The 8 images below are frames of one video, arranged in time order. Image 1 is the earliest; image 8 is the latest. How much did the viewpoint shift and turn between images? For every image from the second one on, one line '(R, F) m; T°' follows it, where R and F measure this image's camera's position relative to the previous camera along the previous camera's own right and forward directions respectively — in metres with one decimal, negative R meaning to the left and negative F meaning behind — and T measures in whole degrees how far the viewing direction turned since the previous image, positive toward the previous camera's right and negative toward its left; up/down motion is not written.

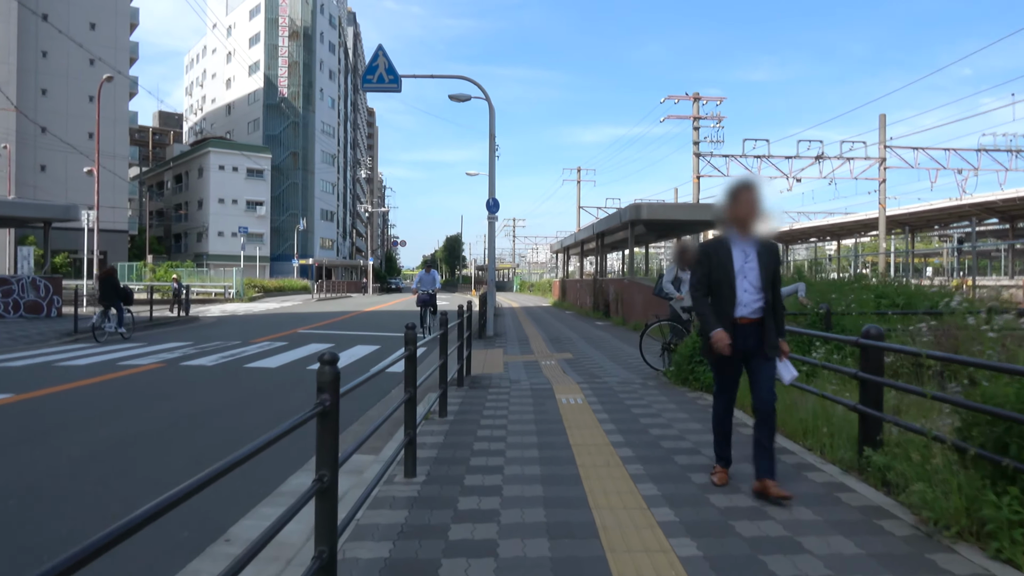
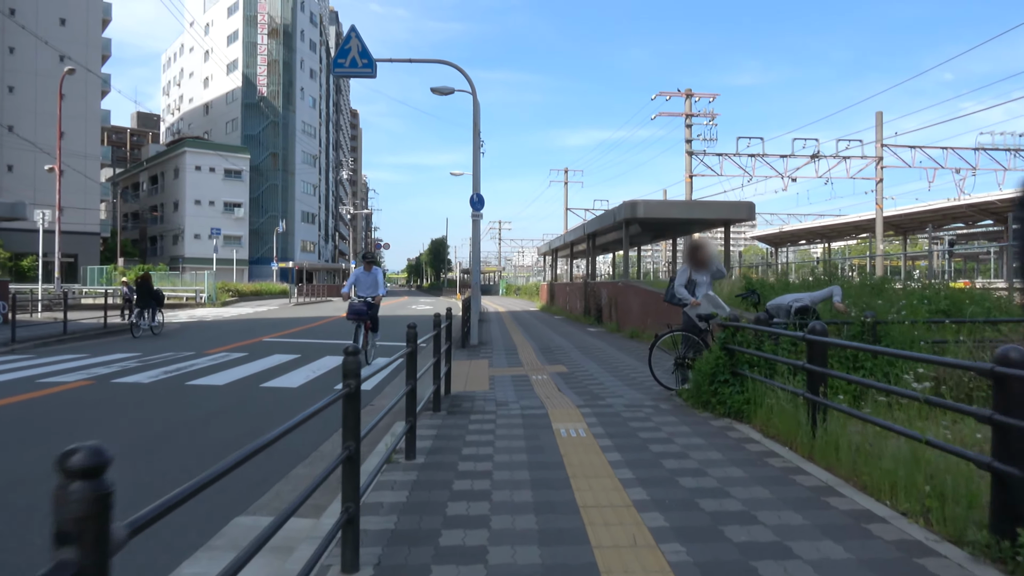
(0.0, +1.4) m; +1°
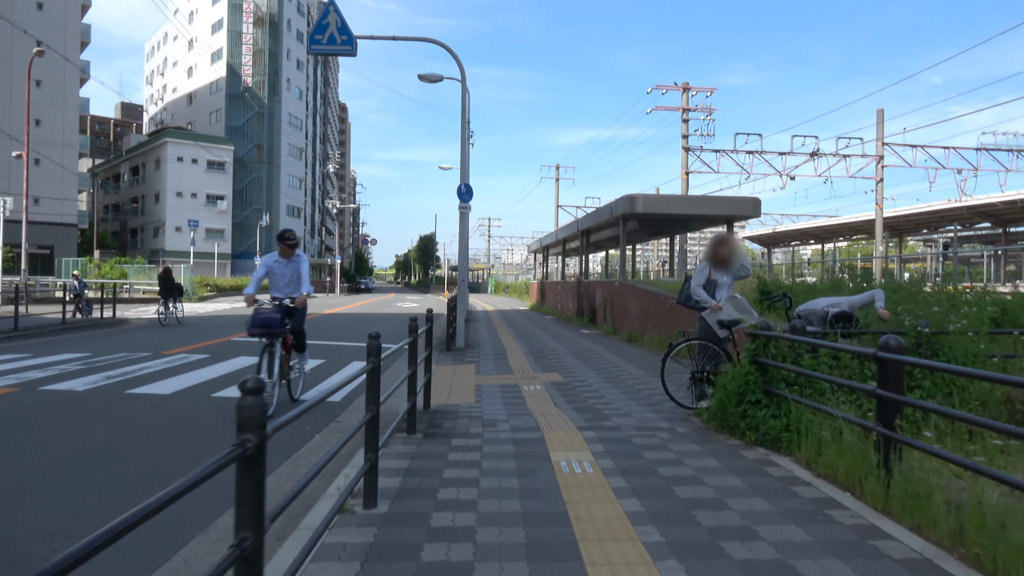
(0.0, +1.1) m; +1°
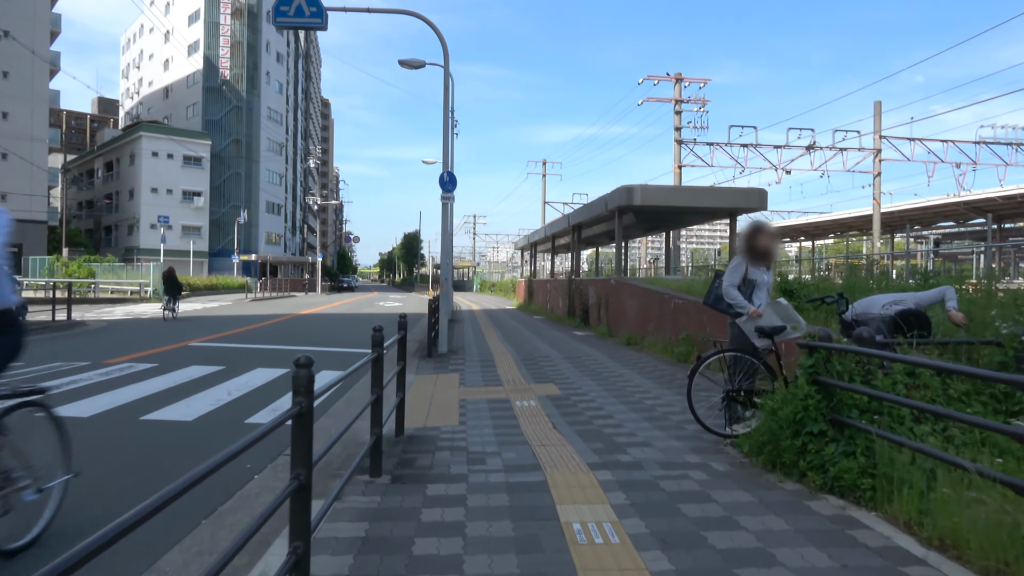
(0.0, +1.2) m; +1°
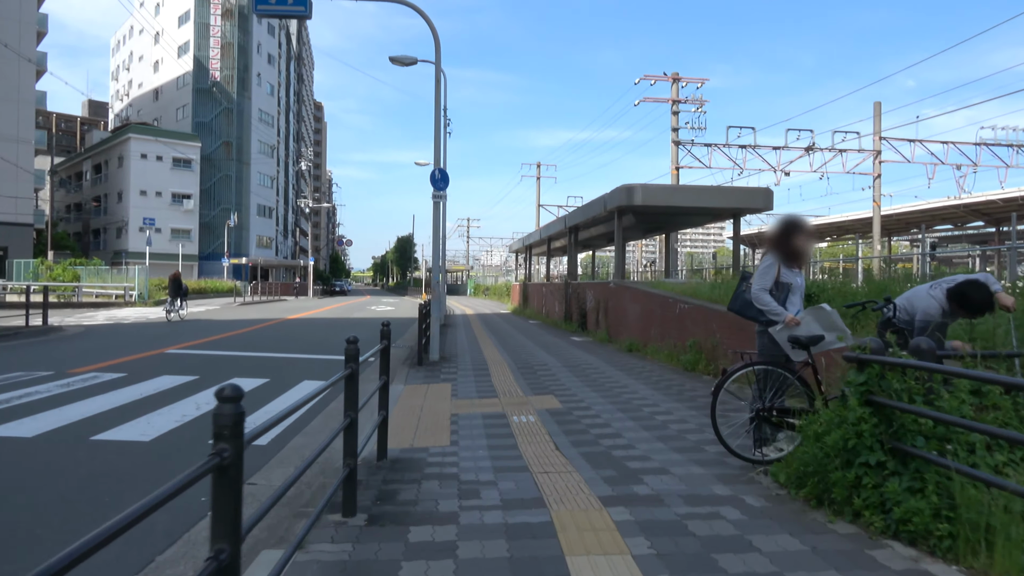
(0.0, +0.7) m; +1°
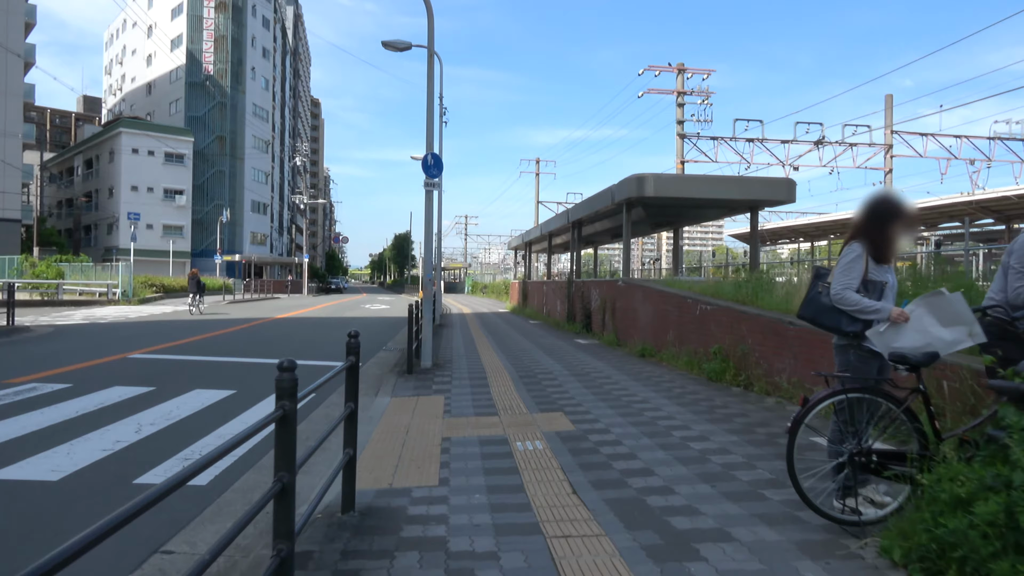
(0.0, +1.1) m; 0°
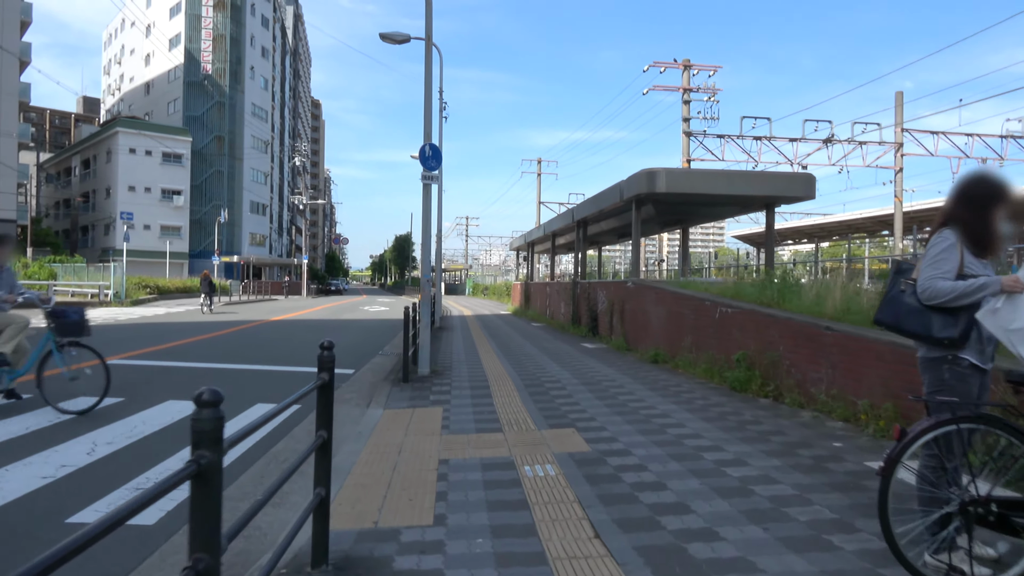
(0.0, +0.7) m; 0°
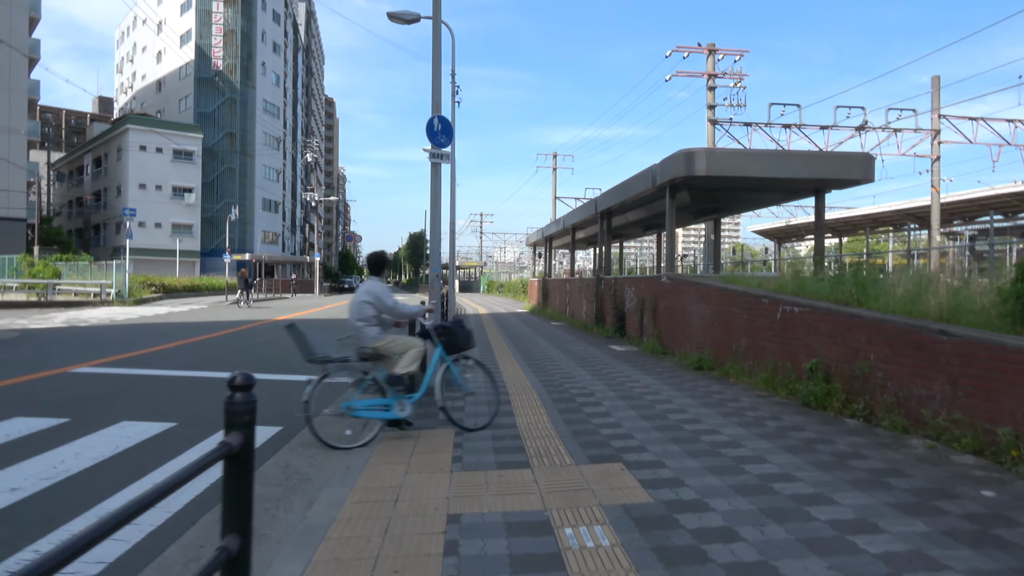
(-0.1, +1.3) m; -1°
